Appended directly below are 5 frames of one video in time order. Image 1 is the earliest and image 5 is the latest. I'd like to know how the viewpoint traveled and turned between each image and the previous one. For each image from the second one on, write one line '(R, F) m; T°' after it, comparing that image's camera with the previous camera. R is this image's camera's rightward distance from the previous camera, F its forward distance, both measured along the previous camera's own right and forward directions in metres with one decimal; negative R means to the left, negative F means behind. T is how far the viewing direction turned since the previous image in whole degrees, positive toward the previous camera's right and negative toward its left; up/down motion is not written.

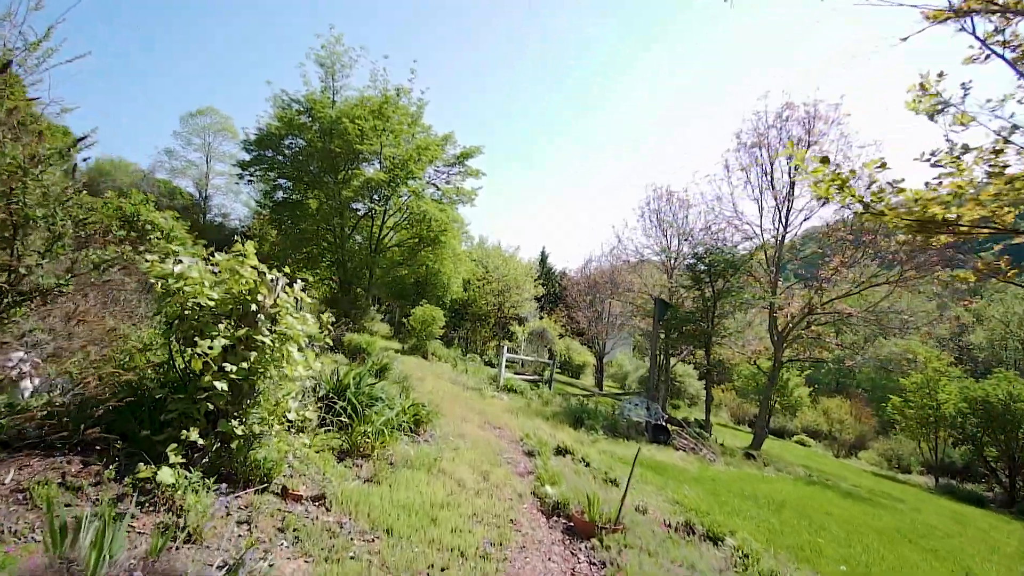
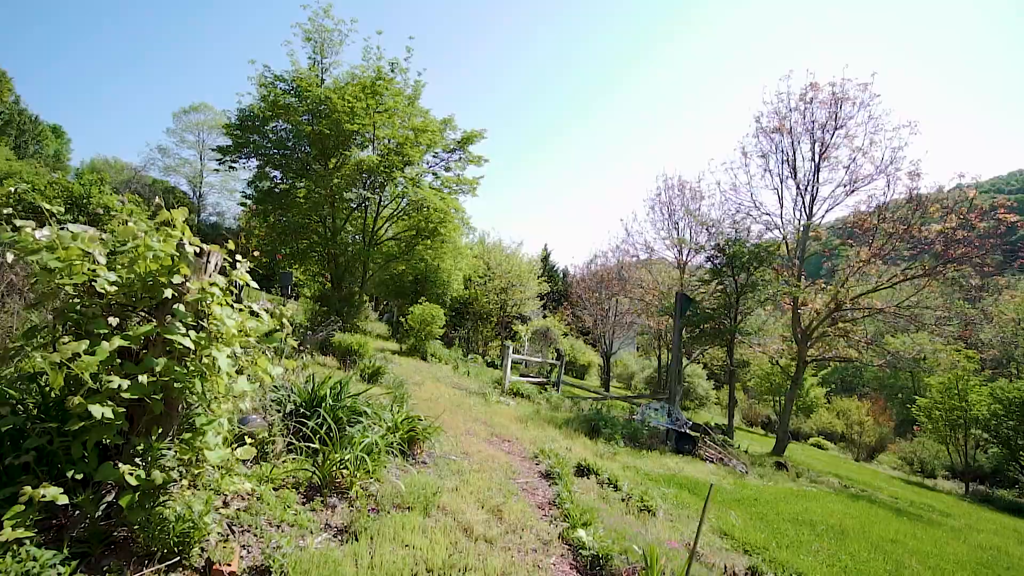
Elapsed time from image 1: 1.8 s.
(-0.2, +1.1) m; 0°
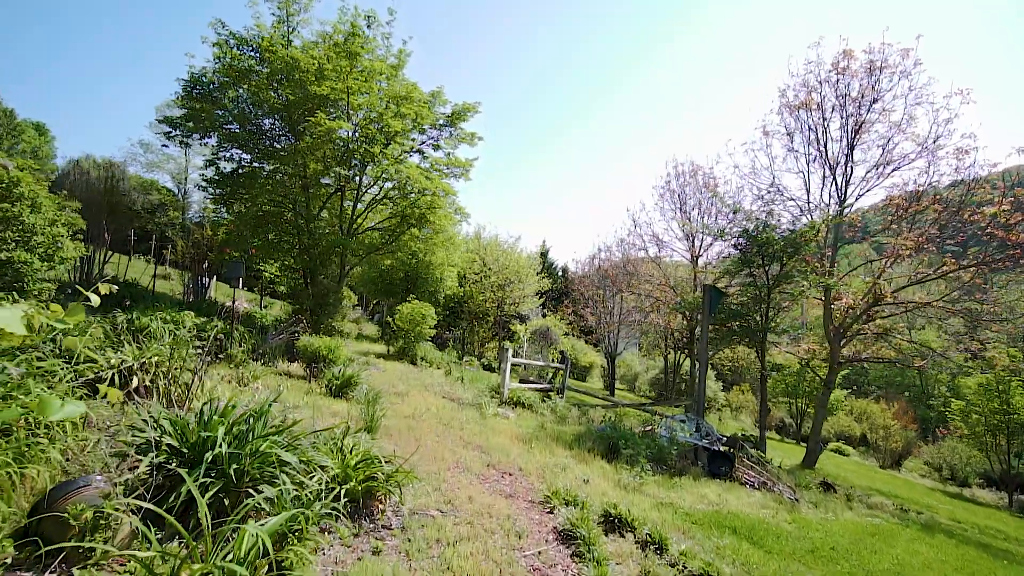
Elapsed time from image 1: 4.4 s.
(0.0, +1.6) m; 0°
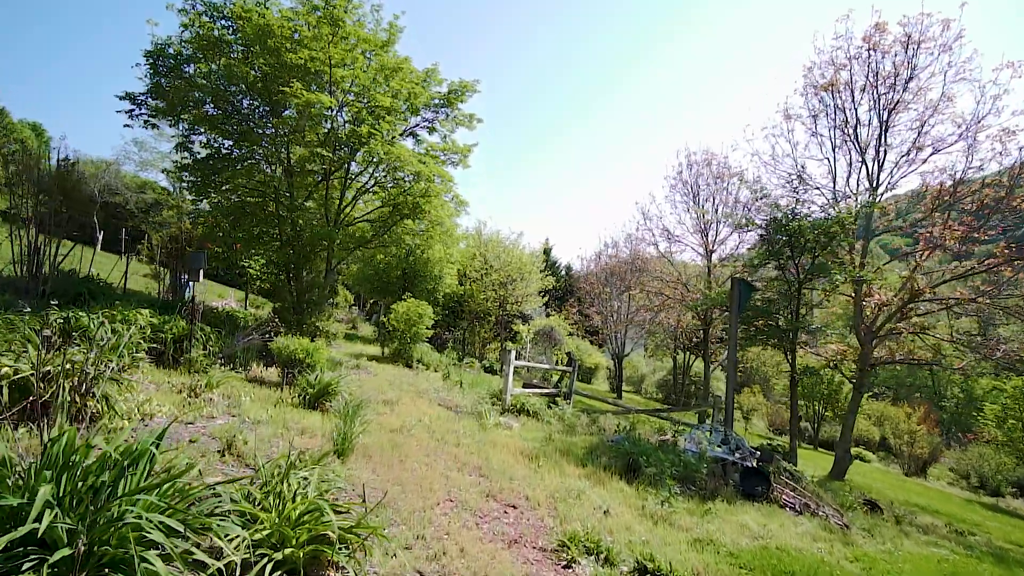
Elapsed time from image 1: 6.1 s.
(0.0, +1.0) m; 0°
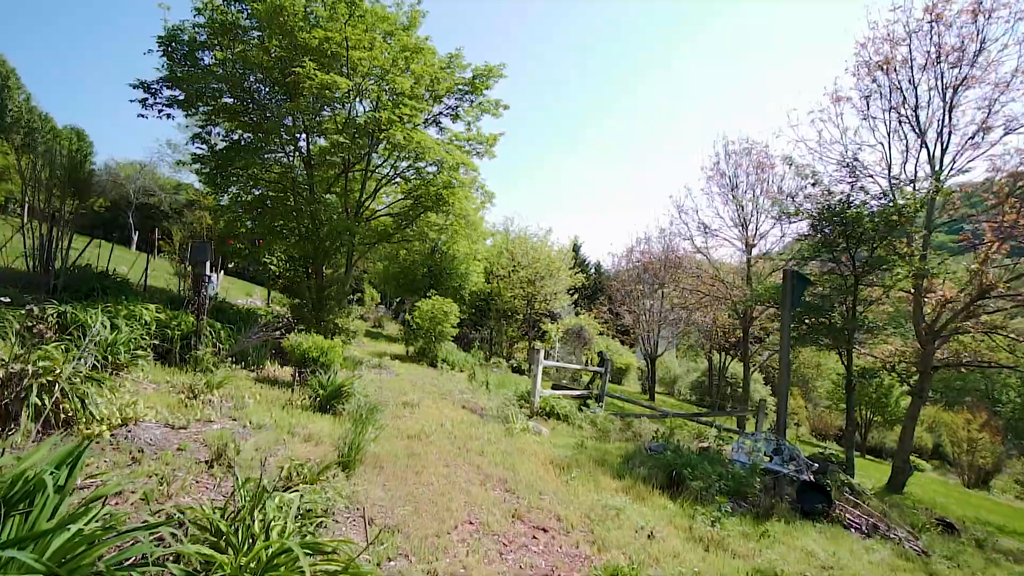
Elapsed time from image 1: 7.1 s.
(0.0, +0.6) m; -3°
